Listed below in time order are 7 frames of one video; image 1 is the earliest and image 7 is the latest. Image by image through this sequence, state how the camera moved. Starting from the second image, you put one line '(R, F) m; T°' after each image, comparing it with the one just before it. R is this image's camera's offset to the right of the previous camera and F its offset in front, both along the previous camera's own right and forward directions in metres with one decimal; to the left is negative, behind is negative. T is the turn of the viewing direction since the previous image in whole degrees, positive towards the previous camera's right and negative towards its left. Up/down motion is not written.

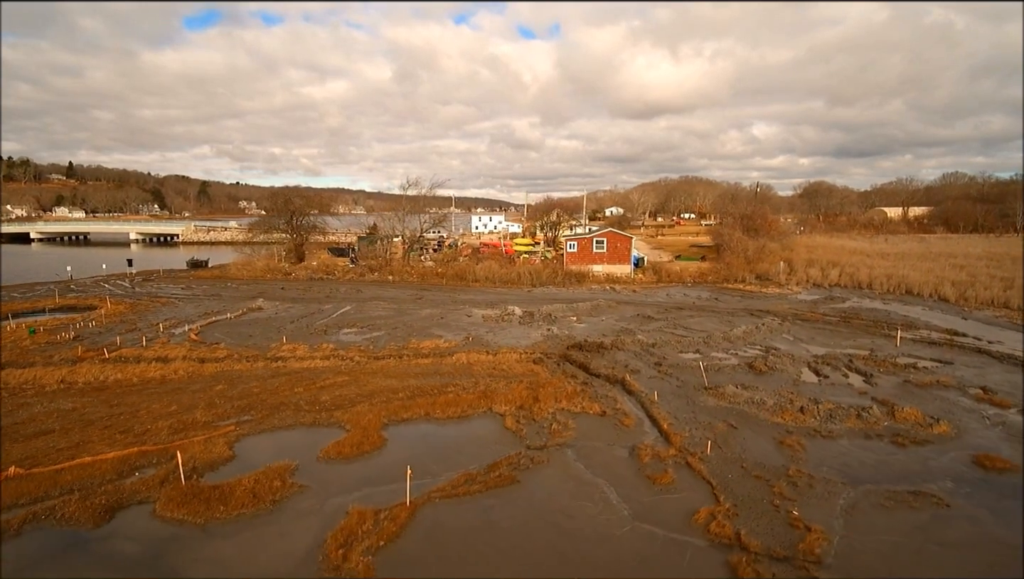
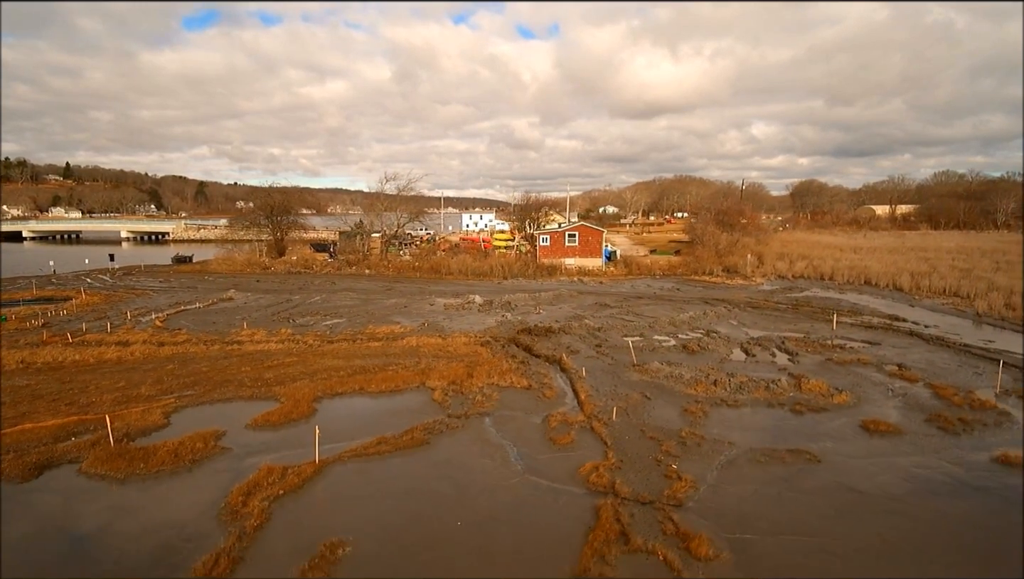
(+1.2, -0.5) m; 0°
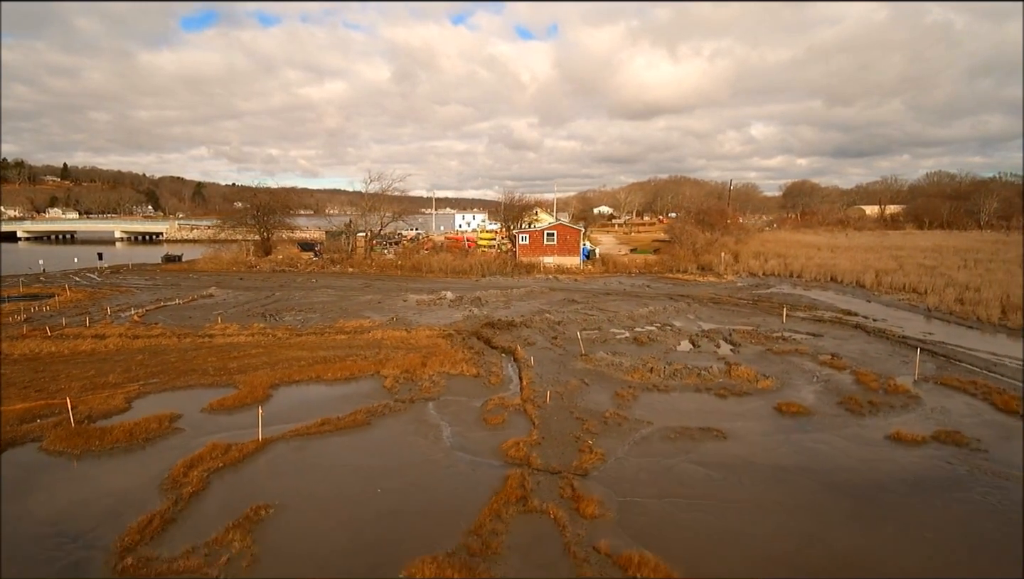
(+0.9, -0.6) m; 0°
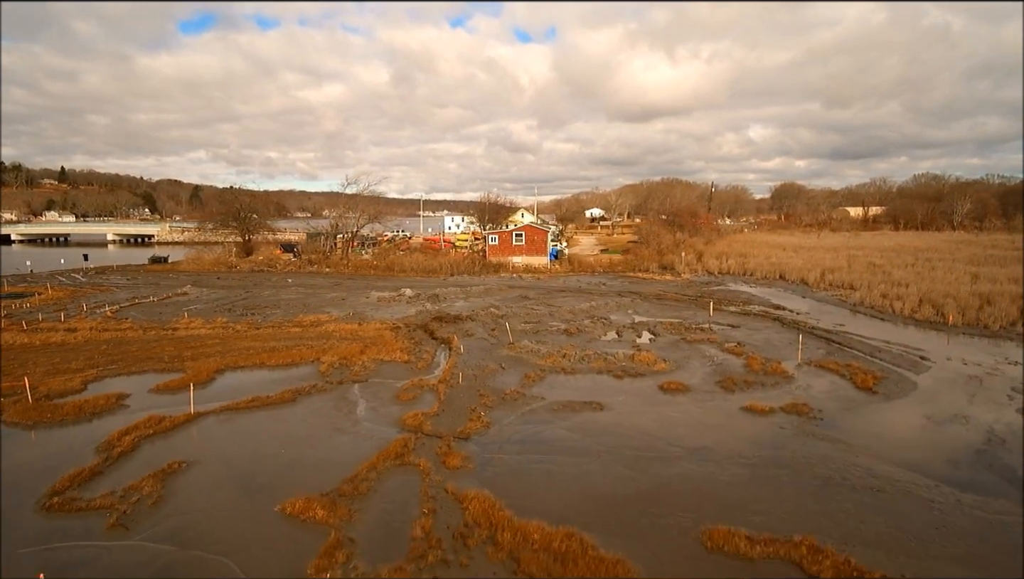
(+1.4, -1.1) m; 0°
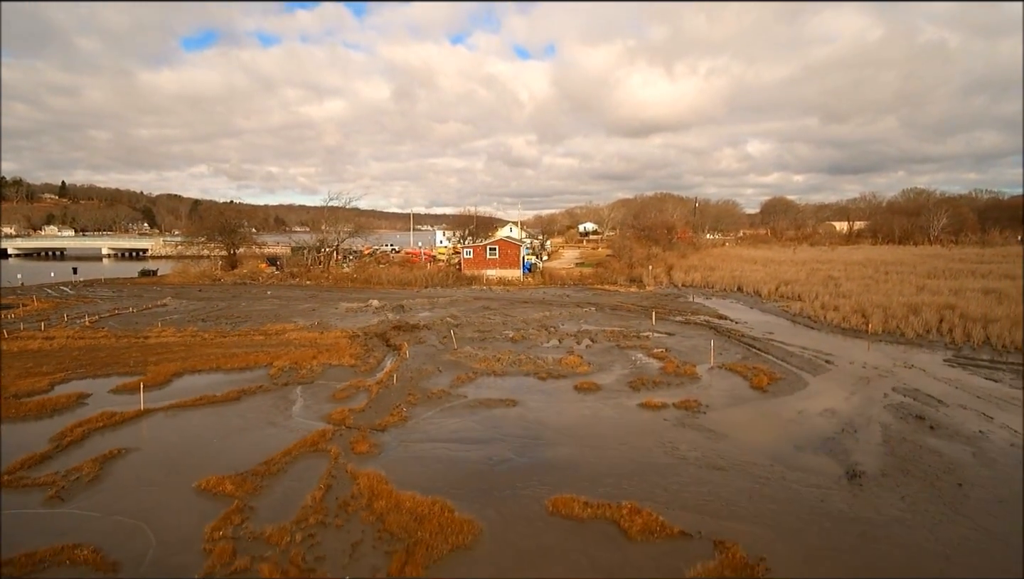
(+1.3, -1.0) m; 0°
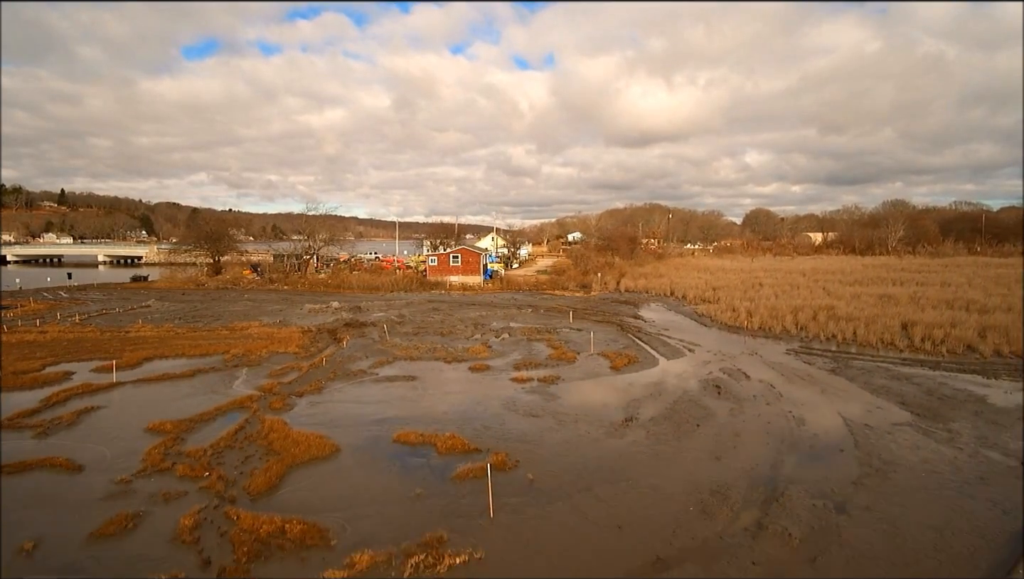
(+2.1, -2.5) m; 0°
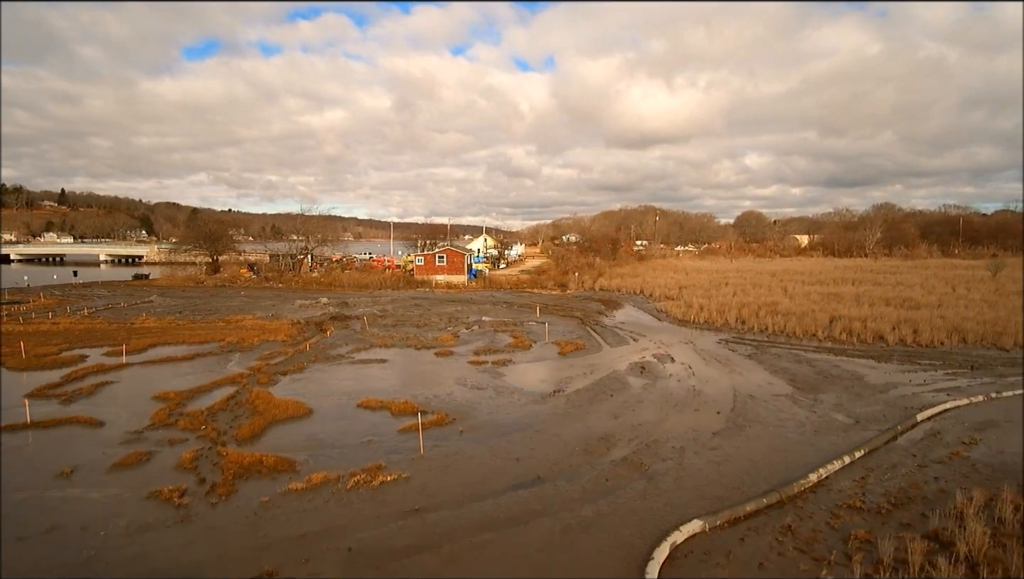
(+1.0, -1.8) m; 0°
